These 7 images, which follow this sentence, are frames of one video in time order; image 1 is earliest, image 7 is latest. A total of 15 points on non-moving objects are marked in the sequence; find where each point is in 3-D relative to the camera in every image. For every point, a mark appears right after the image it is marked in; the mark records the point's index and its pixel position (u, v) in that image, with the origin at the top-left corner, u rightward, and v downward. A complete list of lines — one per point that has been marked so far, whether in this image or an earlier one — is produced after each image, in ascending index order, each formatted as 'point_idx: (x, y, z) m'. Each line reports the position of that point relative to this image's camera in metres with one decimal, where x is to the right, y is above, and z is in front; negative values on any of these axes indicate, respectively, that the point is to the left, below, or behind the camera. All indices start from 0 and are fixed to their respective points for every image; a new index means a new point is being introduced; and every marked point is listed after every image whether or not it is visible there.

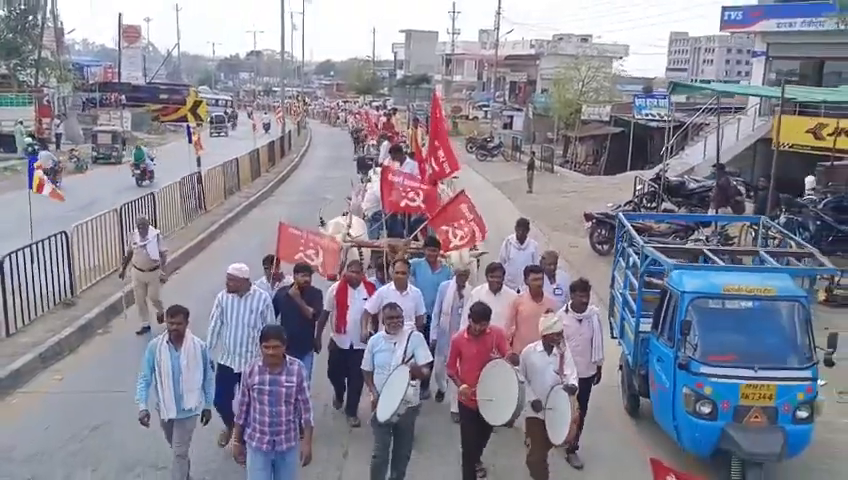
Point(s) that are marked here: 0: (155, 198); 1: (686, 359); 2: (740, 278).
0: (-5.3, +0.8, +17.5) m
1: (+2.0, -0.9, +6.6) m
2: (+2.5, -0.3, +6.9) m
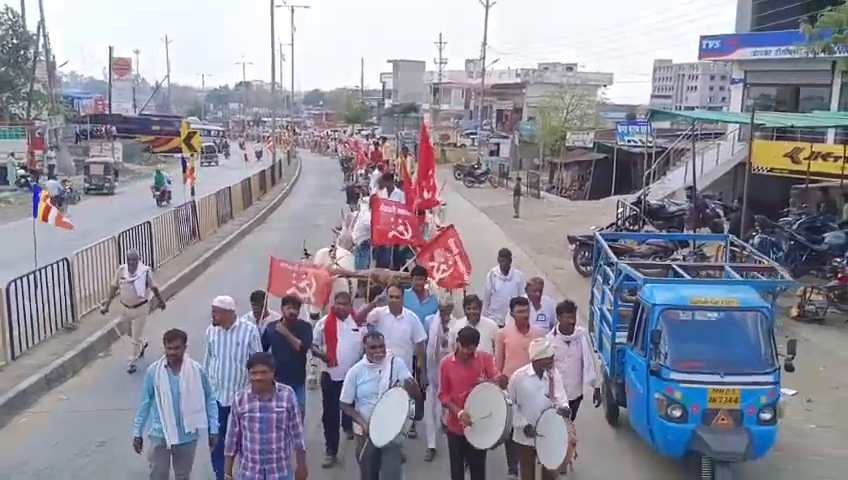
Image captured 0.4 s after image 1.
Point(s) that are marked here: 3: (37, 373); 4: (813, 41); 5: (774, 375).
0: (-5.5, +0.3, +18.0) m
1: (+1.9, -1.0, +7.1) m
2: (+2.4, -0.4, +7.4) m
3: (-4.8, -1.6, +10.9) m
4: (+8.1, +4.2, +18.4) m
5: (+2.8, -1.1, +7.0) m
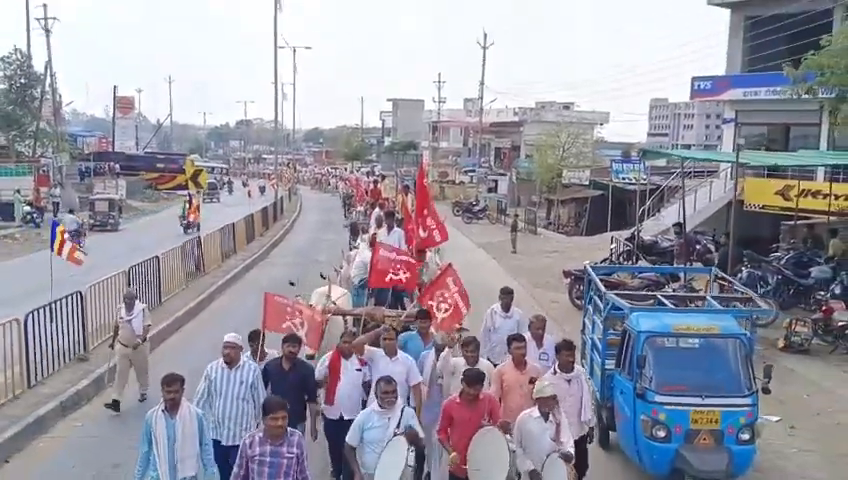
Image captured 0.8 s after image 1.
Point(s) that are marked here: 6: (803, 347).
0: (-5.5, -0.4, +18.5) m
1: (+1.9, -1.3, +7.6) m
2: (+2.4, -0.7, +8.0) m
3: (-4.8, -2.1, +11.4) m
4: (+8.1, +3.4, +19.1) m
5: (+2.8, -1.3, +7.5) m
6: (+5.6, -1.6, +13.1) m
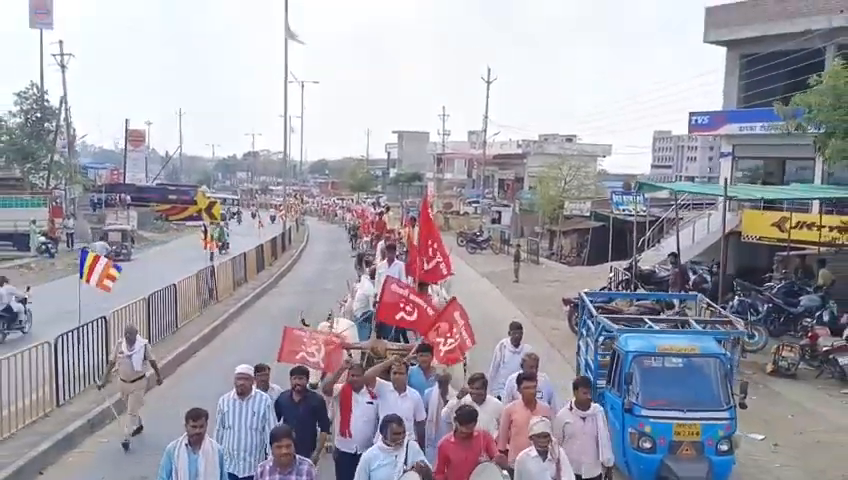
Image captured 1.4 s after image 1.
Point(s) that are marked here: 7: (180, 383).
0: (-5.4, -1.1, +19.3) m
1: (+1.9, -1.5, +8.3) m
2: (+2.5, -1.0, +8.7) m
3: (-4.7, -2.4, +12.1) m
4: (+8.2, +2.8, +20.0) m
5: (+2.9, -1.6, +8.2) m
6: (+5.7, -2.0, +13.8) m
7: (-4.2, -2.5, +15.4) m
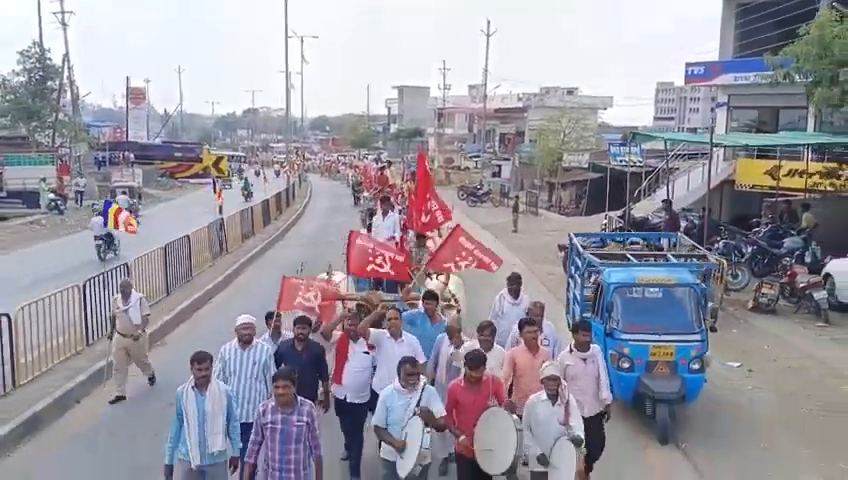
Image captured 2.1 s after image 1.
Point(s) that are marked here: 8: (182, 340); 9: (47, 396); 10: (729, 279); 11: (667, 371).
0: (-5.4, 0.0, +20.2) m
1: (+2.0, -0.9, +9.2) m
2: (+2.5, -0.3, +9.6) m
3: (-4.6, -1.7, +13.0) m
4: (+8.2, +4.0, +20.6) m
5: (+2.9, -1.0, +9.1) m
6: (+5.7, -1.1, +14.7) m
7: (-4.2, -1.6, +16.3) m
8: (-4.2, -1.7, +15.4) m
9: (-4.6, -1.9, +10.9) m
10: (+5.5, -0.7, +16.0) m
11: (+2.5, -1.3, +8.9) m
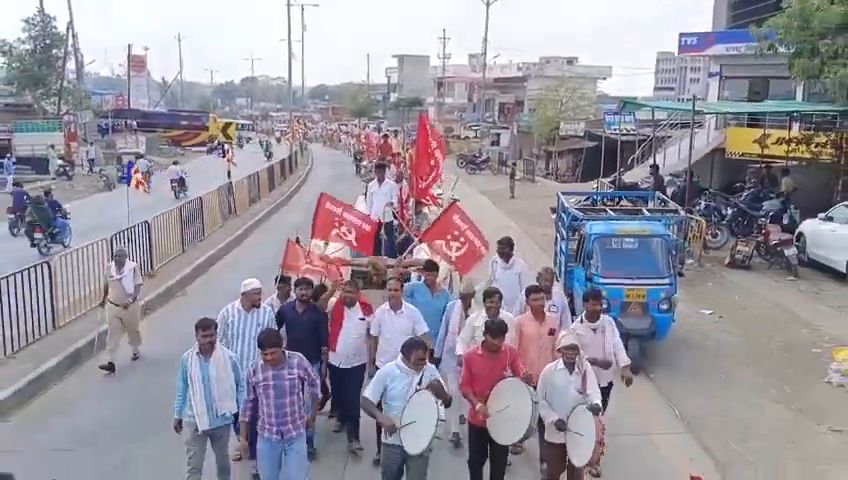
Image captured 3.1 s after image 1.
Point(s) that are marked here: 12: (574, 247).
0: (-5.4, +0.9, +21.3) m
1: (+2.0, -0.4, +10.3) m
2: (+2.5, +0.2, +10.7) m
3: (-4.6, -1.1, +14.2) m
4: (+8.2, +4.9, +21.5) m
5: (+2.9, -0.5, +10.2) m
6: (+5.7, -0.4, +15.8) m
7: (-4.2, -0.8, +17.5) m
8: (-4.2, -0.9, +16.5) m
9: (-4.6, -1.3, +12.1) m
10: (+5.5, 0.0, +17.1) m
11: (+2.5, -0.8, +10.1) m
12: (+1.9, -0.1, +11.5) m
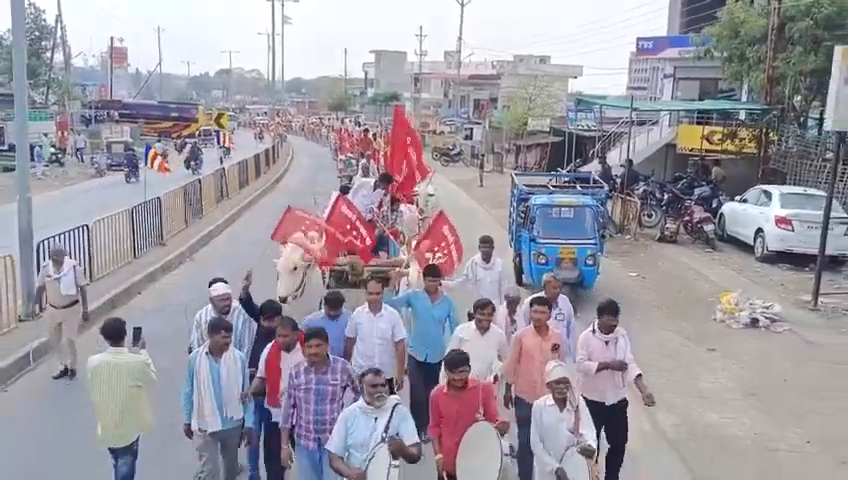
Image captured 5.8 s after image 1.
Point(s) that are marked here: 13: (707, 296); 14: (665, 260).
0: (-6.0, +1.5, +23.7) m
1: (+1.6, +0.1, +13.0) m
2: (+2.1, +0.6, +13.3) m
3: (-5.1, -0.5, +16.6) m
4: (+7.6, +5.3, +24.3) m
5: (+2.5, 0.0, +12.9) m
6: (+5.2, 0.0, +18.6) m
7: (-4.8, -0.3, +19.9) m
8: (-4.7, -0.4, +19.0) m
9: (-5.0, -0.8, +14.5) m
10: (+5.0, +0.5, +19.8) m
11: (+2.1, -0.4, +12.7) m
12: (+1.6, +0.4, +14.1) m
13: (+4.4, -0.9, +13.8) m
14: (+4.7, -0.4, +17.0) m
